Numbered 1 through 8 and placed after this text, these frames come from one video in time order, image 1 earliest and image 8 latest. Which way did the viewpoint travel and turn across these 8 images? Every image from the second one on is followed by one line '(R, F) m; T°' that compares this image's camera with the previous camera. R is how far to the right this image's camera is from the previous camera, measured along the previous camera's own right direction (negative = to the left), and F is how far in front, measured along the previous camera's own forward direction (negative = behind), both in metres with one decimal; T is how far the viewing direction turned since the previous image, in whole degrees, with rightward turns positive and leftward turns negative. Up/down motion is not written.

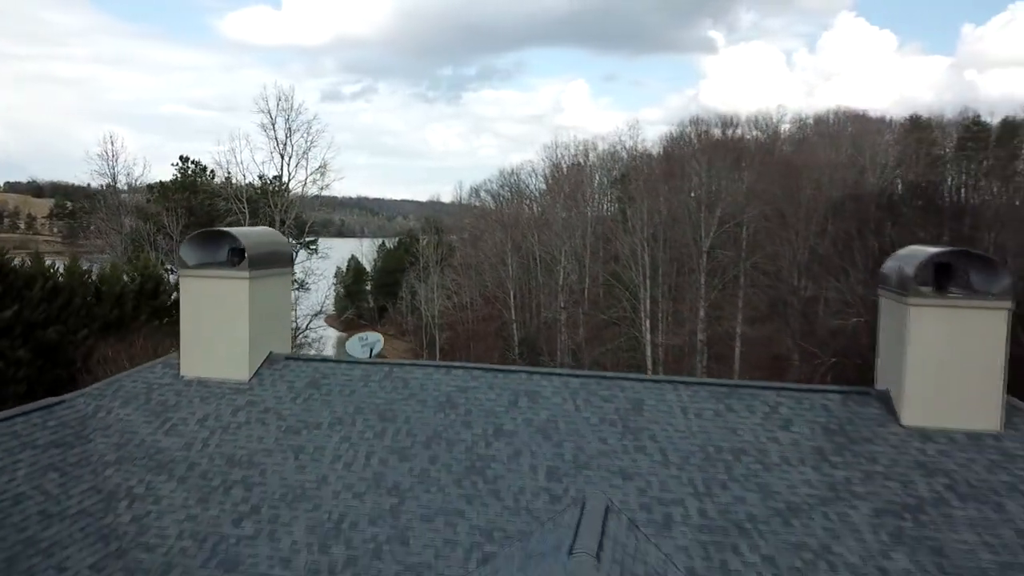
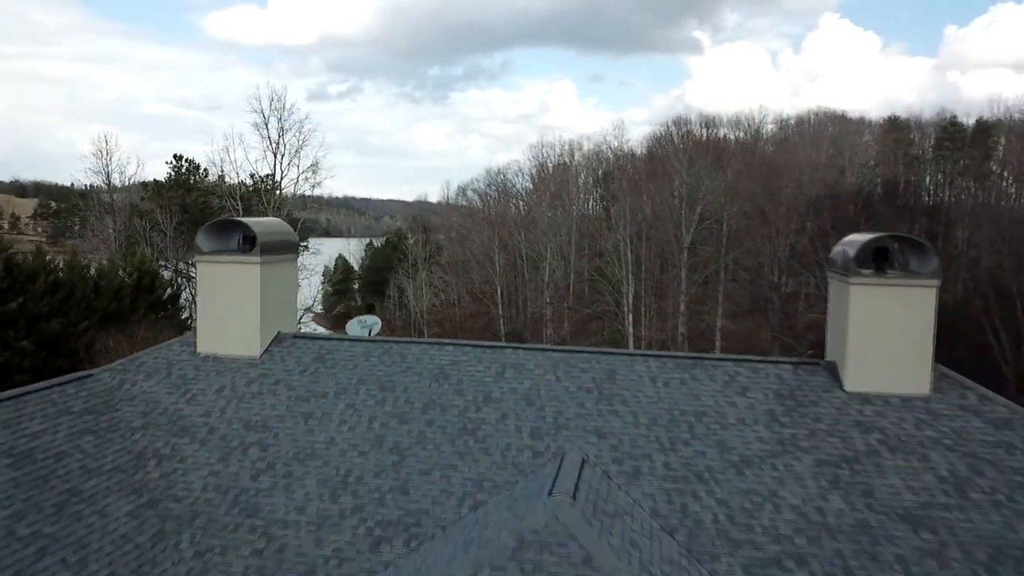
(0.0, -1.2) m; +1°
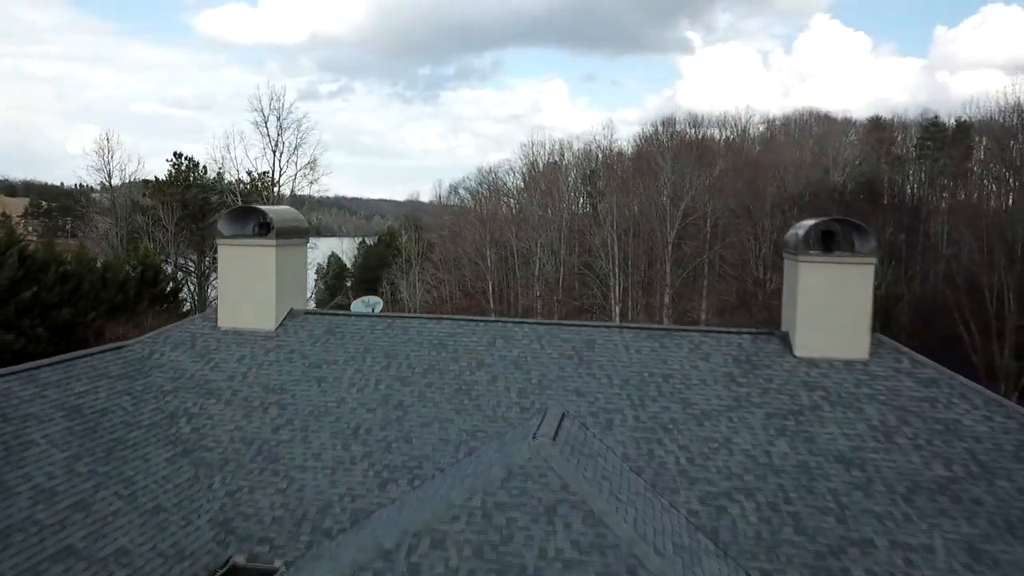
(0.0, -1.4) m; +1°
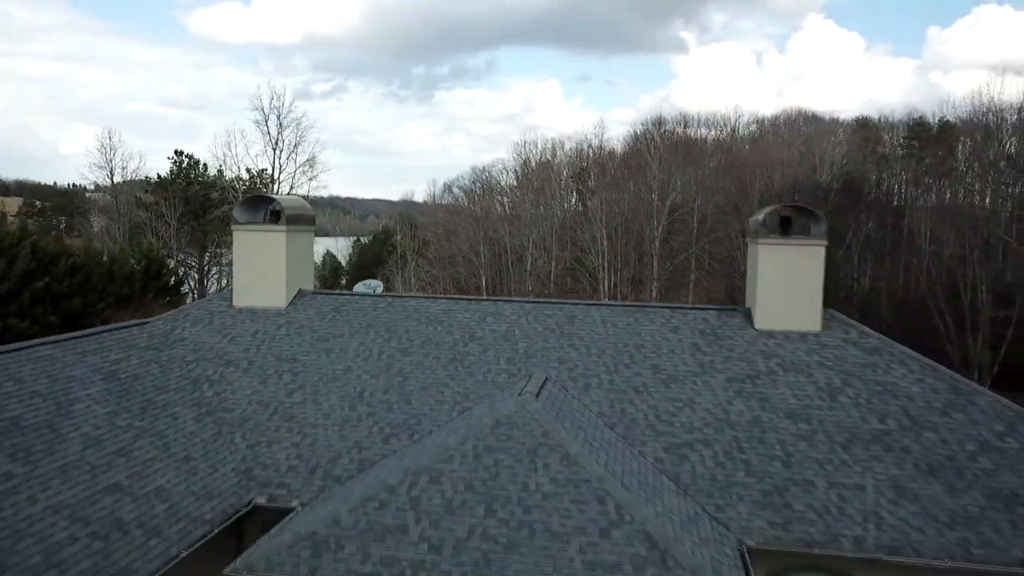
(+0.1, -1.4) m; 0°
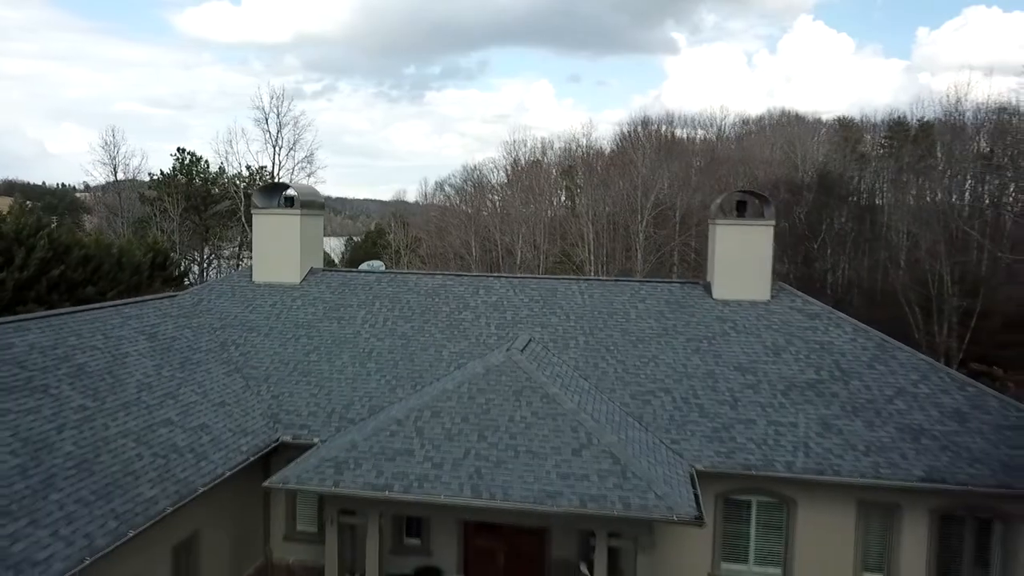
(0.0, -2.0) m; +1°
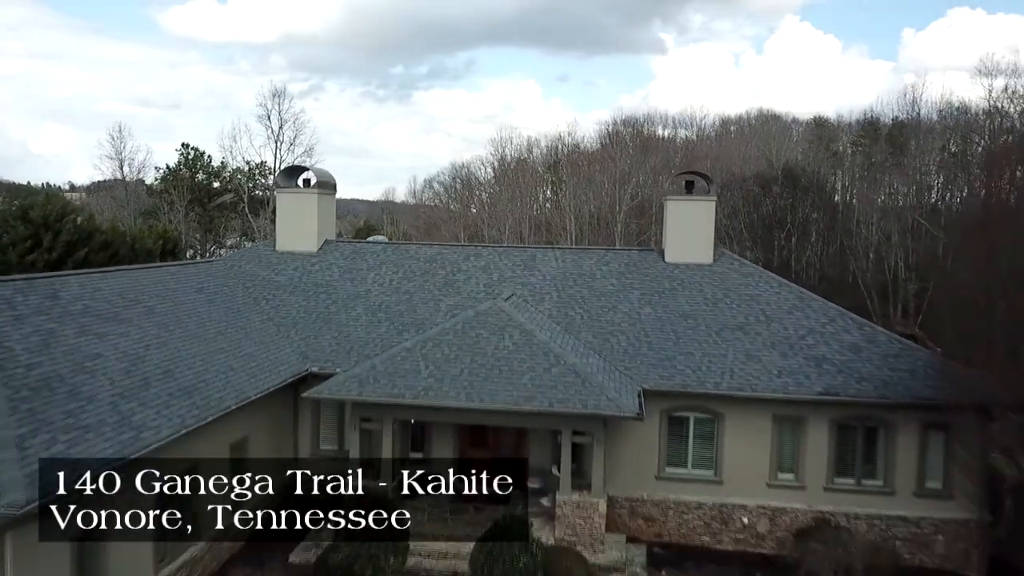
(+0.1, -3.0) m; +1°
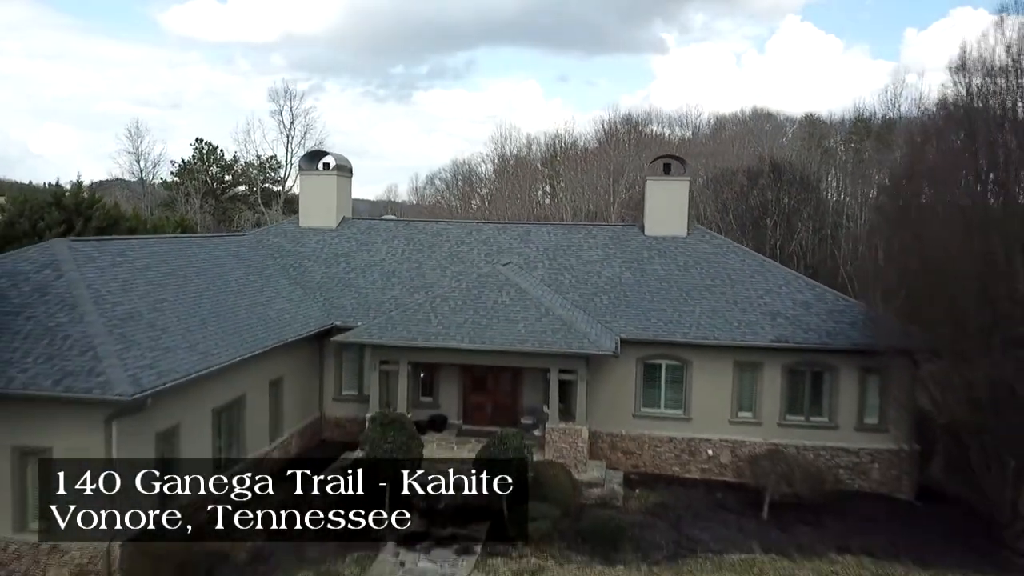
(+0.1, -2.5) m; 0°
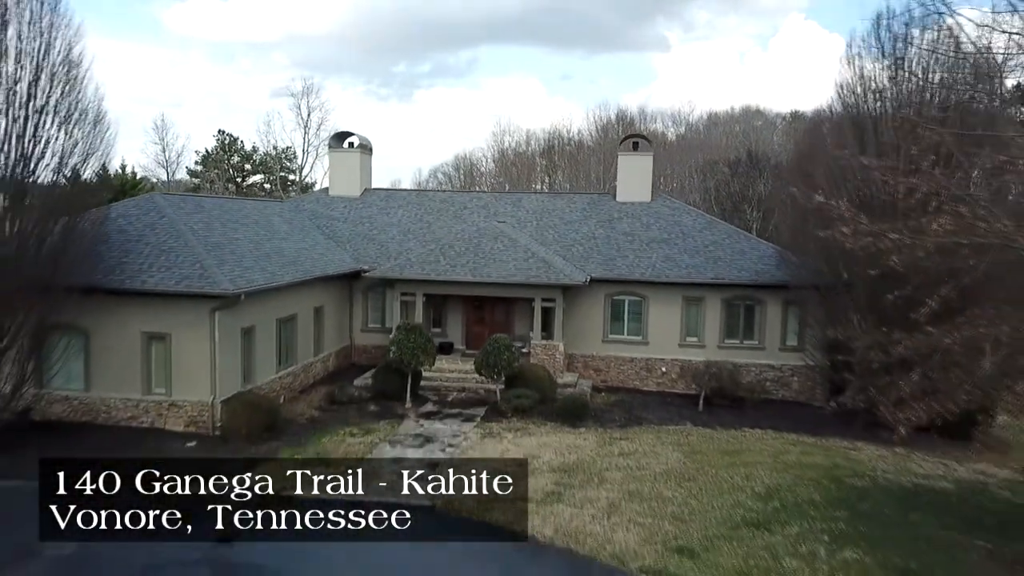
(+0.2, -4.4) m; 0°
